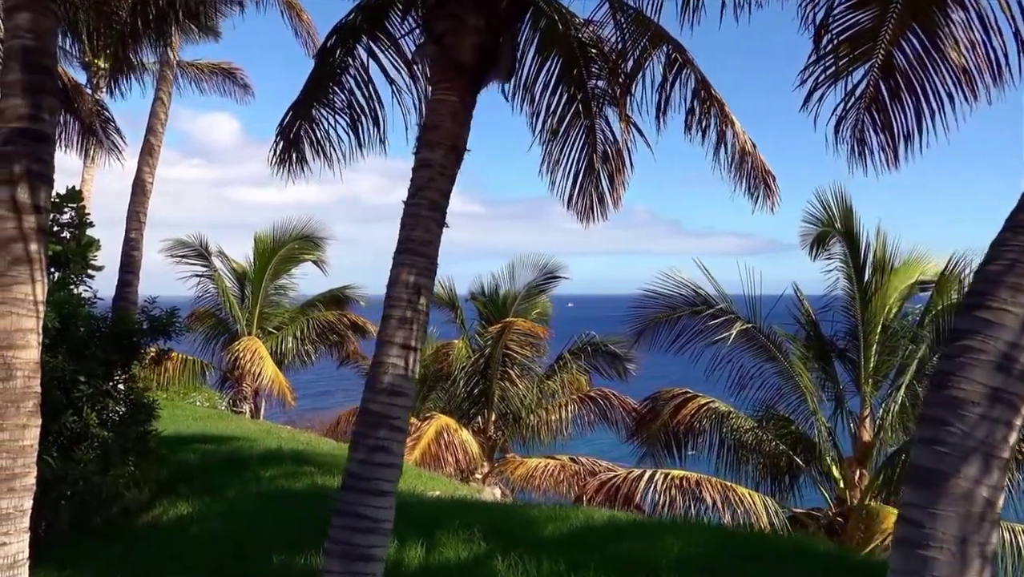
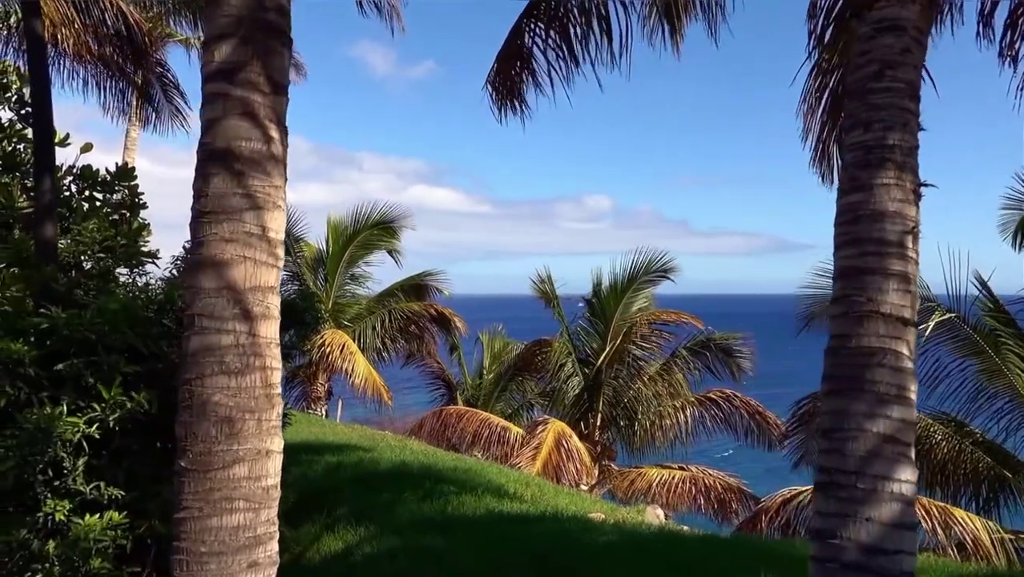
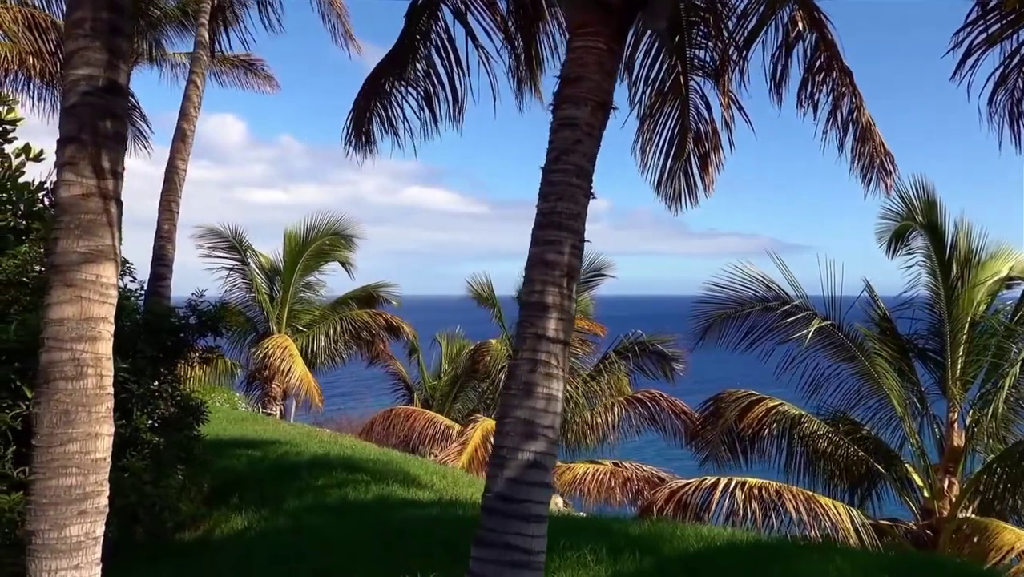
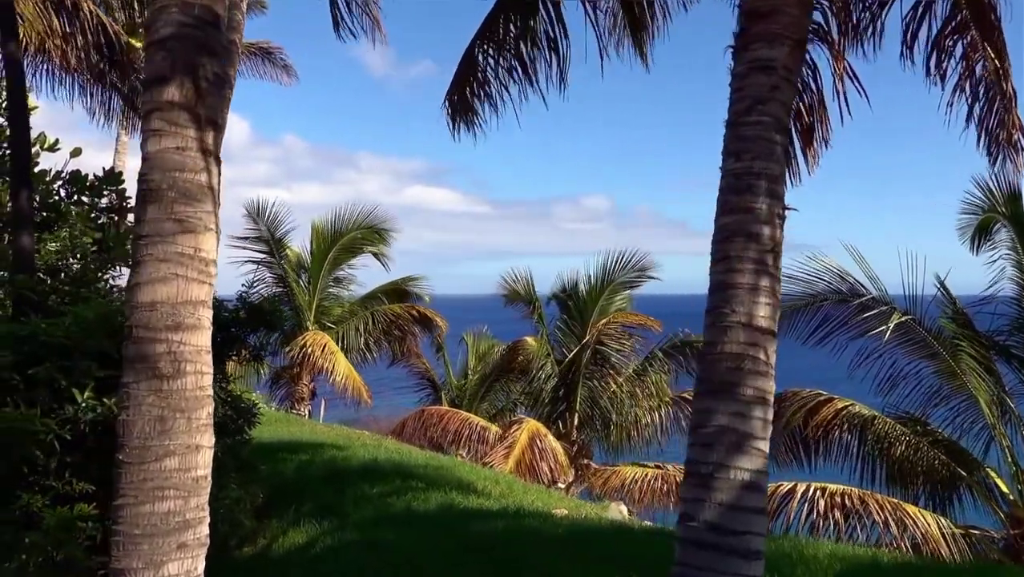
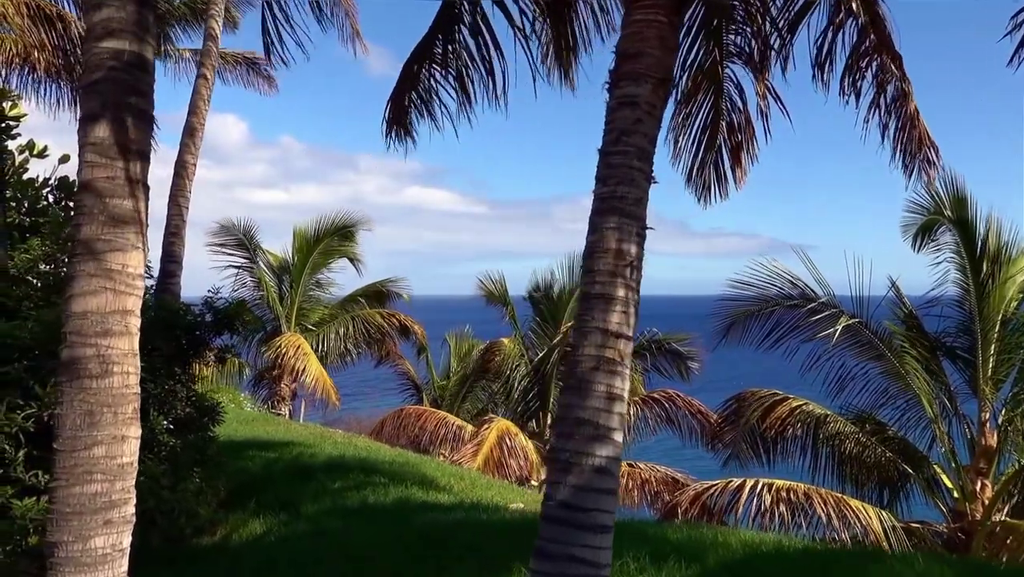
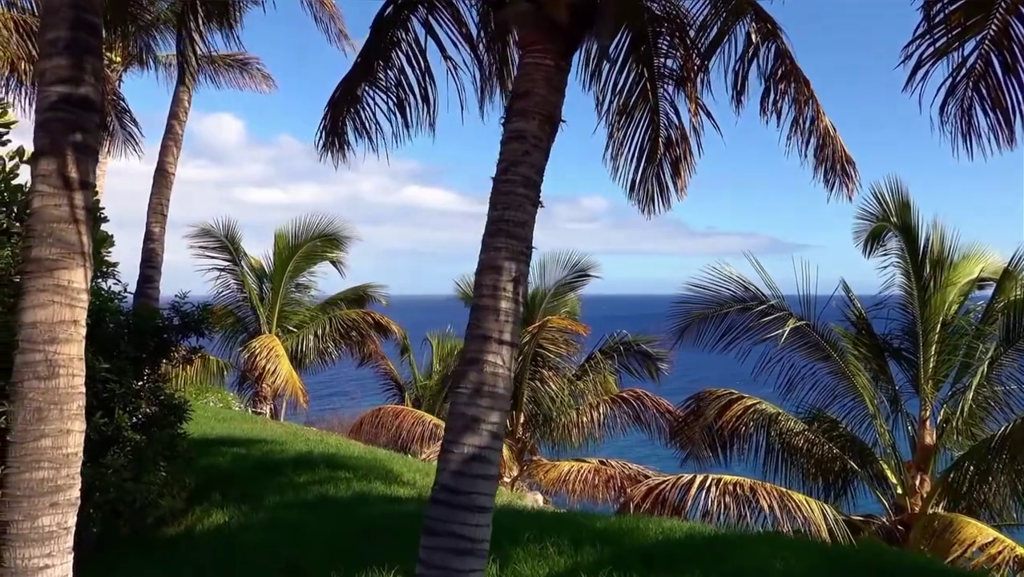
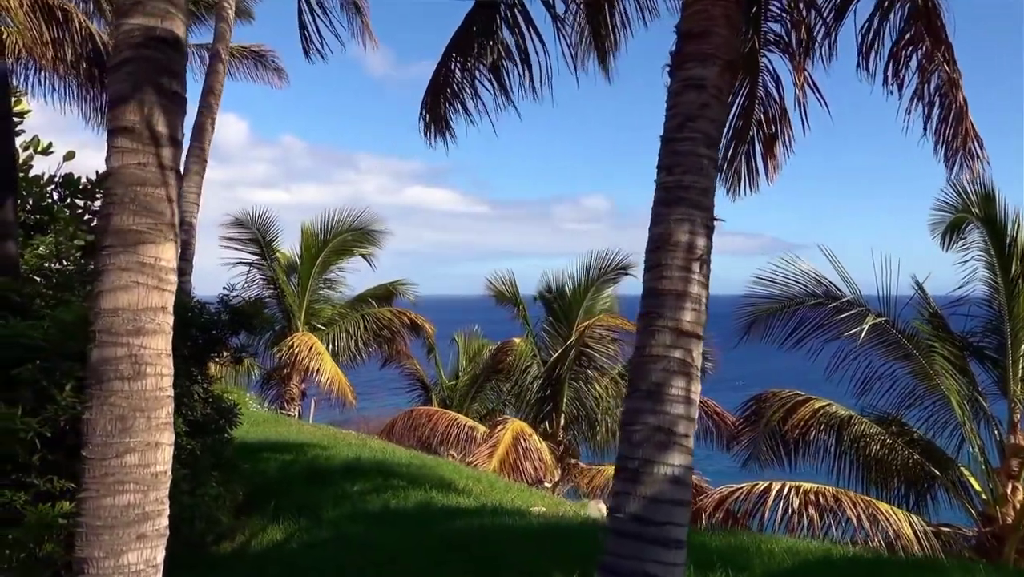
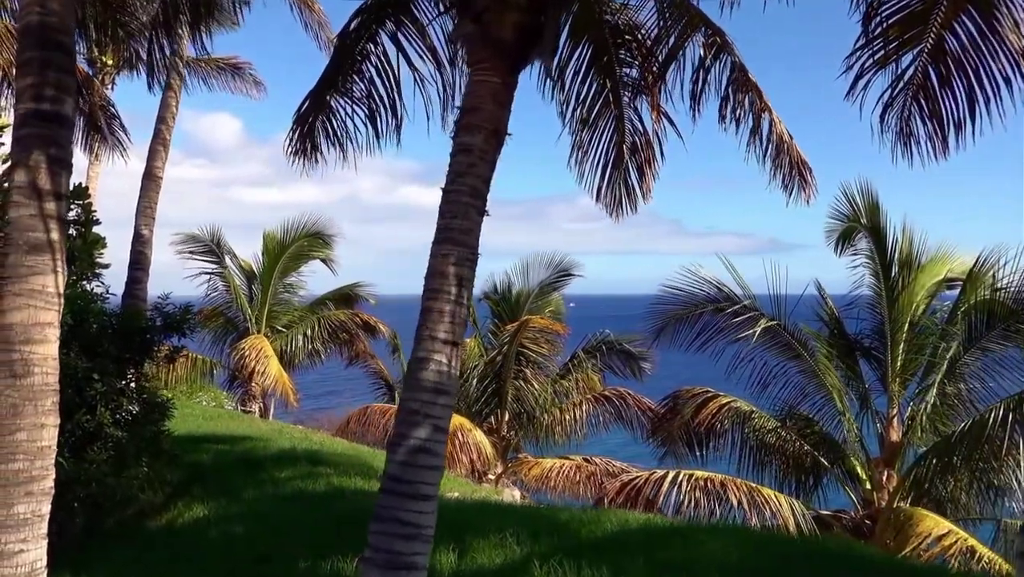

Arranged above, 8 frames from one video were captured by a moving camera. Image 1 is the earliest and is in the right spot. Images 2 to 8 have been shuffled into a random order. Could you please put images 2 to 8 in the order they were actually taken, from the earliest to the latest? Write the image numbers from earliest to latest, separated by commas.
8, 6, 3, 5, 7, 4, 2
